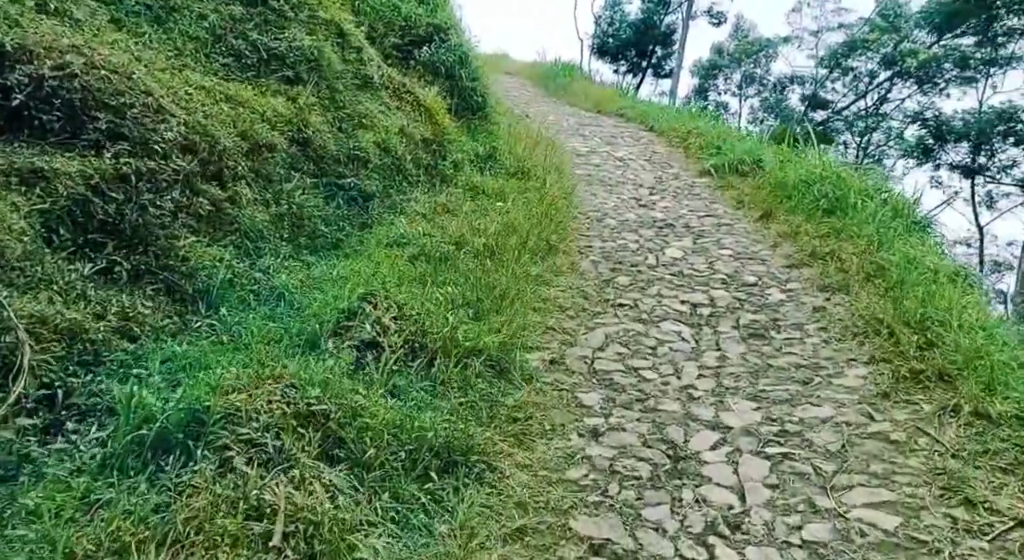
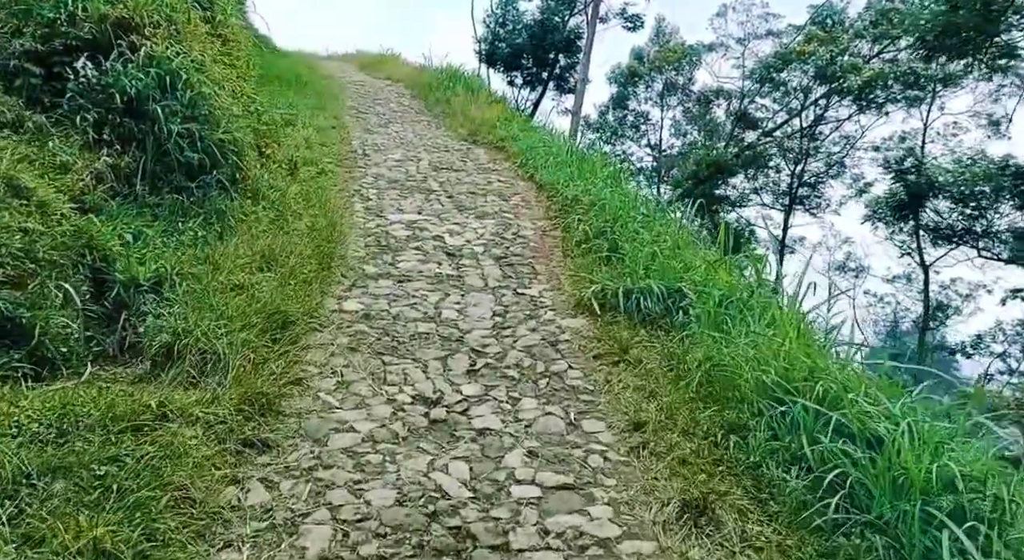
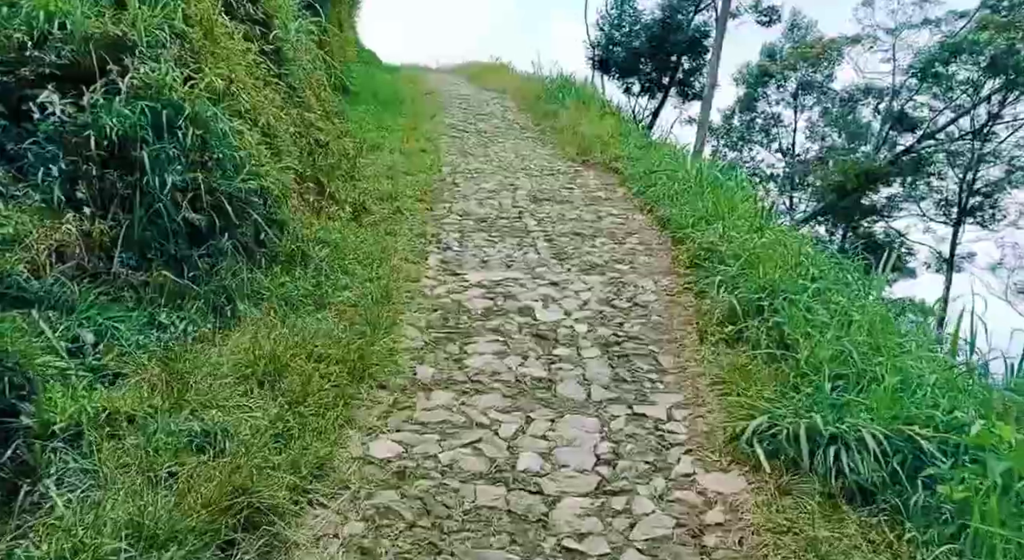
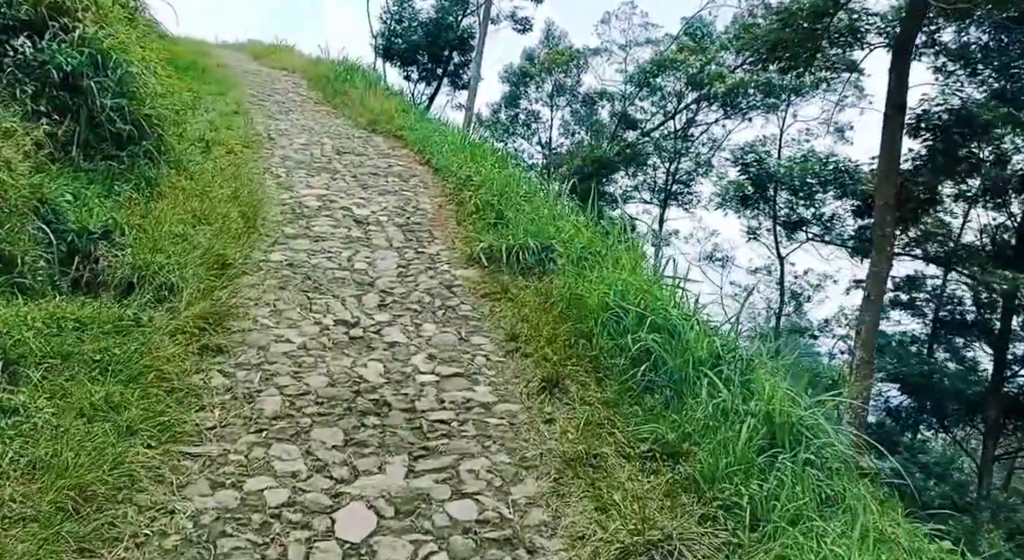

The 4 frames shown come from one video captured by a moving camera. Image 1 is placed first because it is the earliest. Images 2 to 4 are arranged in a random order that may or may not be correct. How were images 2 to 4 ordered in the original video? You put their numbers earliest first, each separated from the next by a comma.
4, 2, 3
